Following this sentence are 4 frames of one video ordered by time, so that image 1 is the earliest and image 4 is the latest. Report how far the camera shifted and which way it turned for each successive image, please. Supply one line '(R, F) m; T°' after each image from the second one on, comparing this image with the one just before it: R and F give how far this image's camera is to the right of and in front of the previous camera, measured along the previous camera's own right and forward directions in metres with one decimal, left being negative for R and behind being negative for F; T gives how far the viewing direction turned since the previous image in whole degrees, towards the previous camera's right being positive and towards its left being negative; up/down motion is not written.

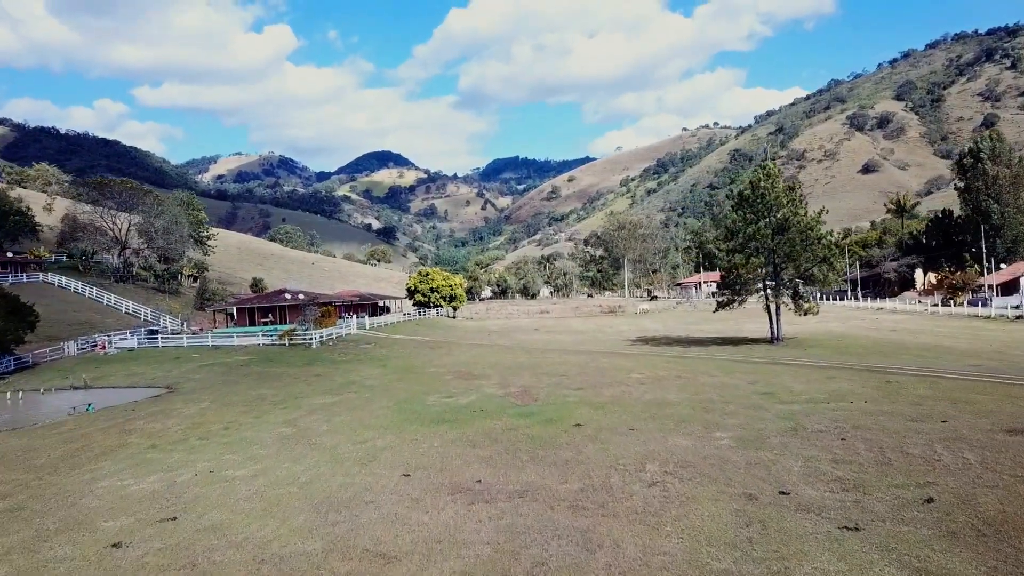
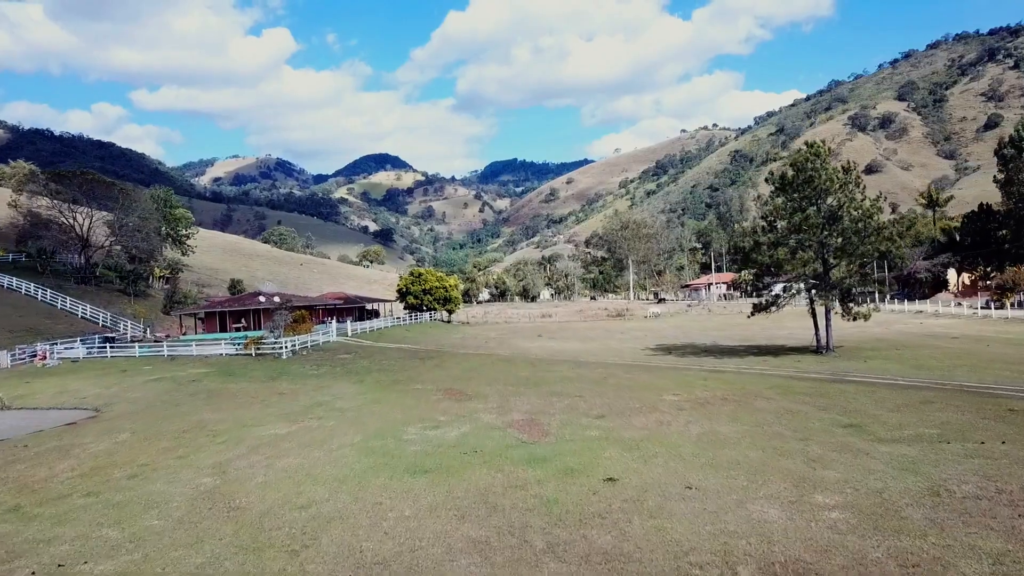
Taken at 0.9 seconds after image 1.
(-0.1, +5.9) m; 0°
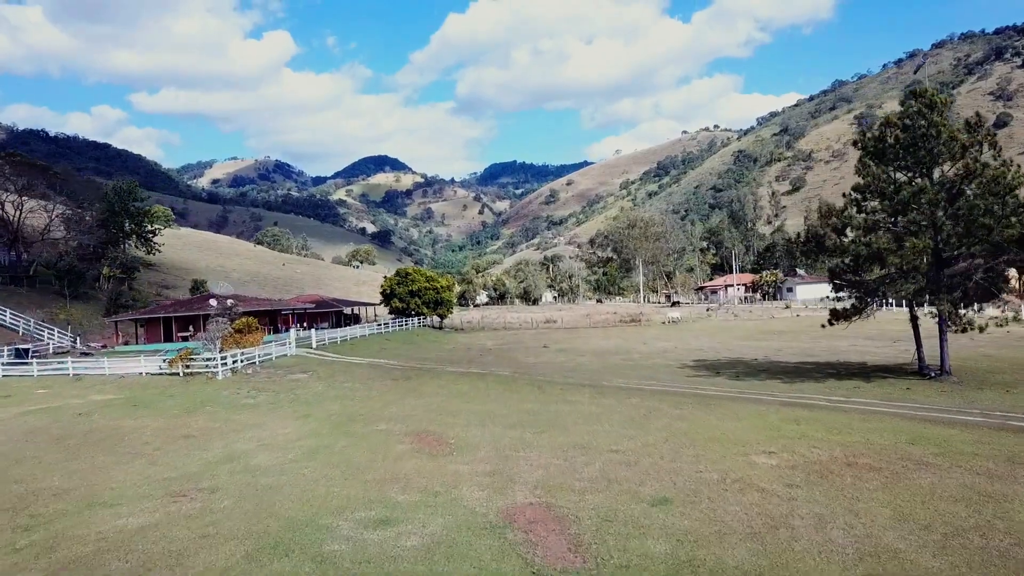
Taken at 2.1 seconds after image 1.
(0.0, +8.6) m; 0°
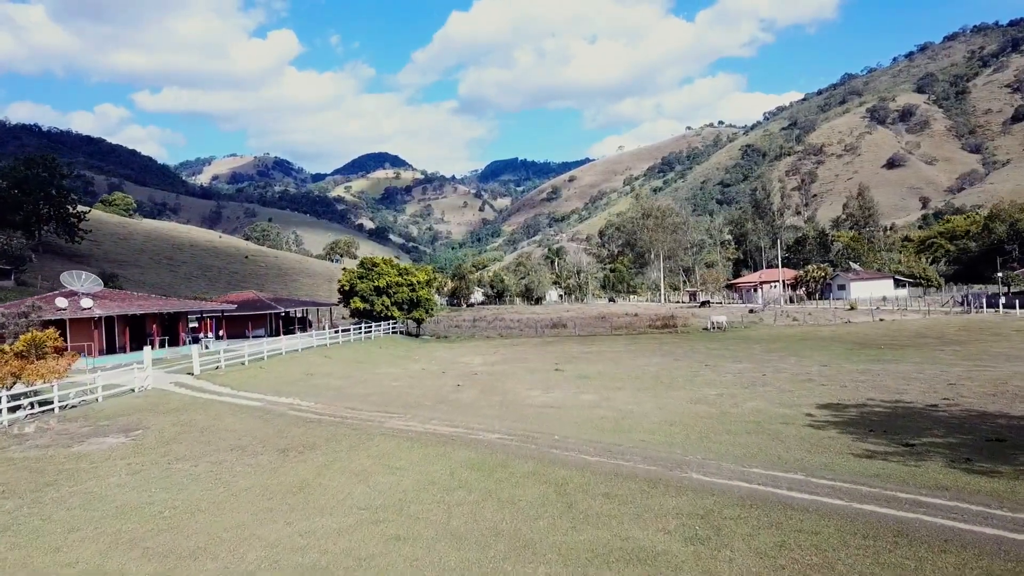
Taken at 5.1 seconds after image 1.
(+0.2, +14.4) m; 0°
